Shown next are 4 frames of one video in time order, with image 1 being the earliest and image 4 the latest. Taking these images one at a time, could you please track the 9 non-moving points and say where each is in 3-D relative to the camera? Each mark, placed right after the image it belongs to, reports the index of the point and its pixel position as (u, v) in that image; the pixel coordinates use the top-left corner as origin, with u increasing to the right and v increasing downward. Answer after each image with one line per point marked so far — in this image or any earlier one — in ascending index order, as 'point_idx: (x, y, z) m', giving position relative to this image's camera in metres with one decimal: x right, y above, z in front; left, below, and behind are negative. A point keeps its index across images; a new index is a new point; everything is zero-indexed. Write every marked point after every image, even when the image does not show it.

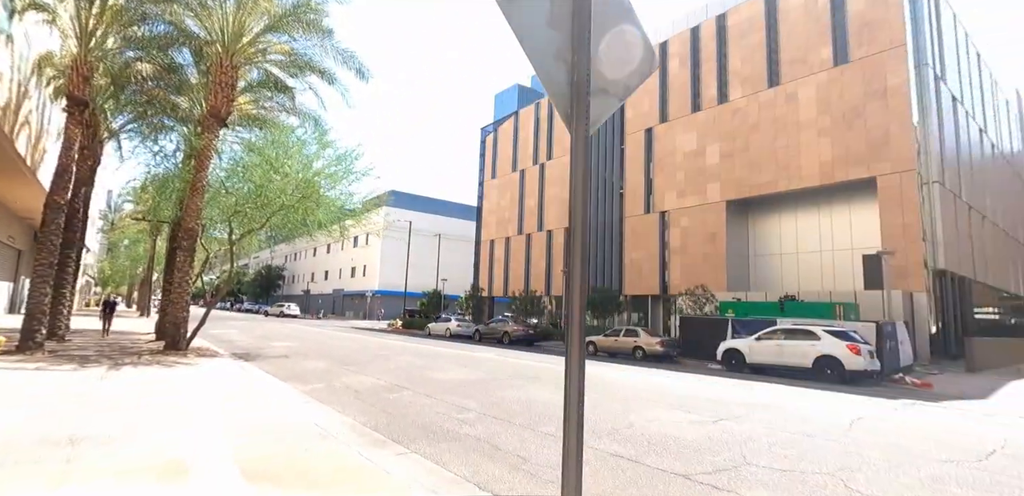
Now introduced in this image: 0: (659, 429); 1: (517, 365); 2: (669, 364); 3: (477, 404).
0: (+2.1, -2.5, +6.7) m
1: (+0.1, -3.3, +13.4) m
2: (+5.8, -4.3, +17.8) m
3: (-0.6, -2.6, +8.1) m
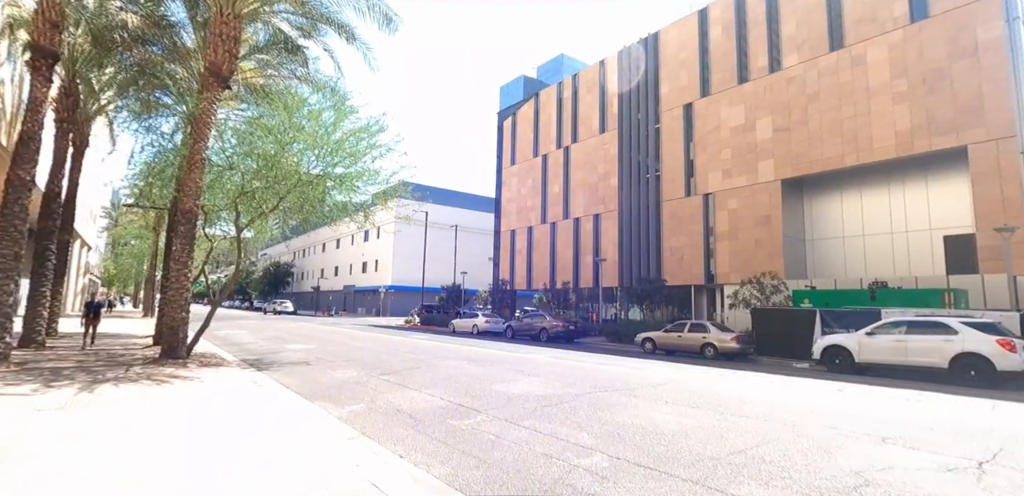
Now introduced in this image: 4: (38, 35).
0: (+3.6, -2.1, +4.2) m
1: (+1.8, -2.8, +10.9) m
2: (+7.5, -3.7, +15.3) m
3: (+1.0, -2.2, +5.7) m
4: (-9.5, +4.3, +9.6) m
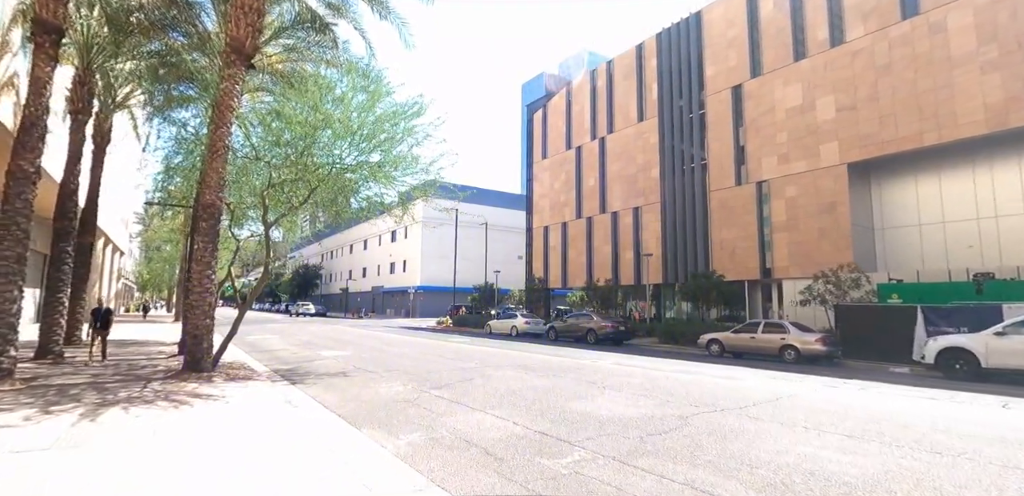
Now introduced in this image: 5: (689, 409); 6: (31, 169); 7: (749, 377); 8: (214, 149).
0: (+4.6, -1.9, +2.5) m
1: (+3.1, -2.6, +9.2) m
2: (+9.1, -3.4, +13.4) m
3: (+2.1, -2.1, +4.0) m
4: (-8.4, +4.3, +8.5) m
5: (+2.6, -2.4, +7.0) m
6: (-8.5, +1.4, +8.5) m
7: (+5.0, -2.7, +10.1) m
8: (-6.2, +2.1, +10.0) m
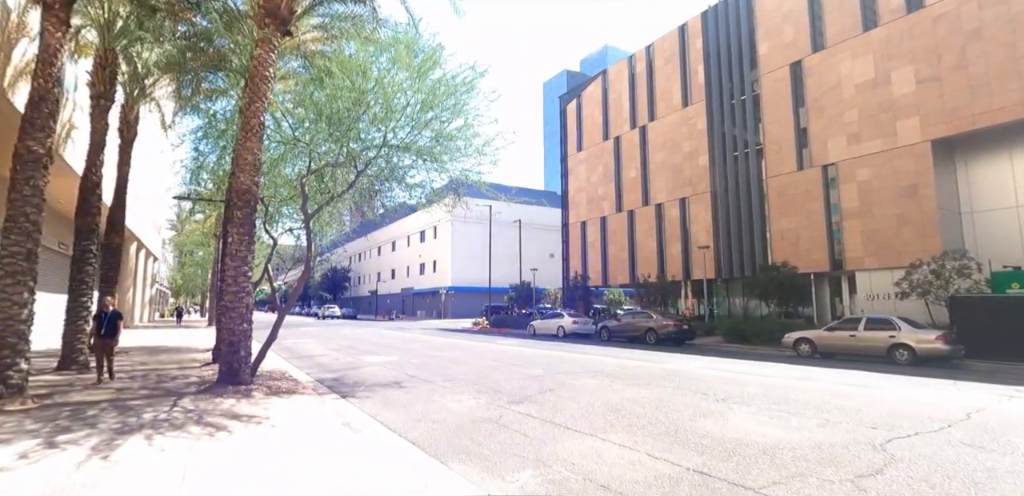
0: (+5.8, -1.5, +0.7) m
1: (+4.6, -2.3, +7.5) m
2: (+10.8, -3.0, +11.4) m
3: (+3.3, -1.8, +2.3) m
4: (-7.0, +4.4, +7.3) m
5: (+3.9, -2.0, +5.3) m
6: (-7.1, +1.5, +7.3) m
7: (+6.5, -2.4, +8.3) m
8: (-4.8, +2.2, +8.7) m
